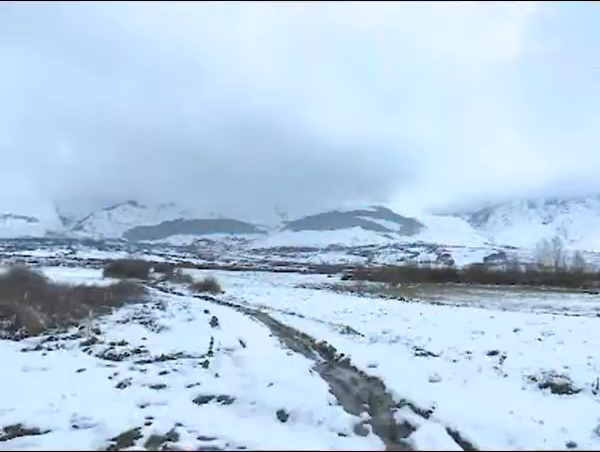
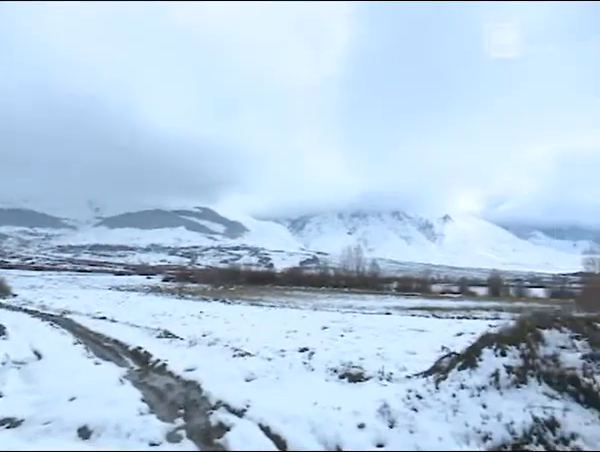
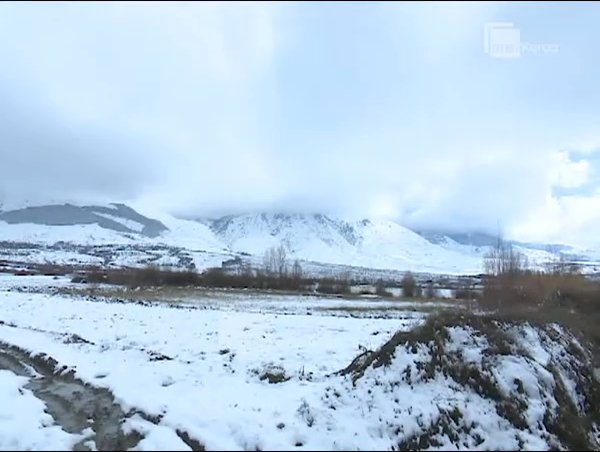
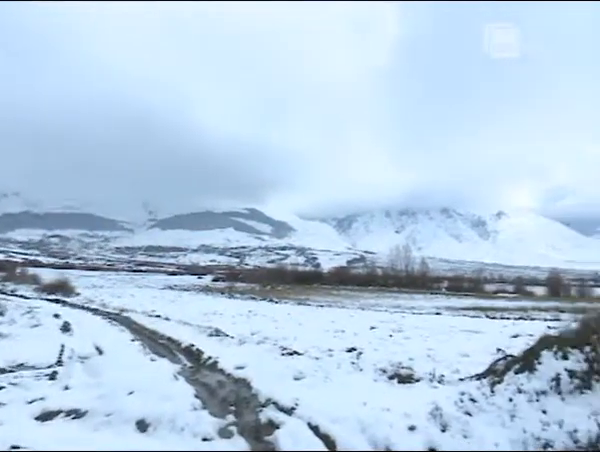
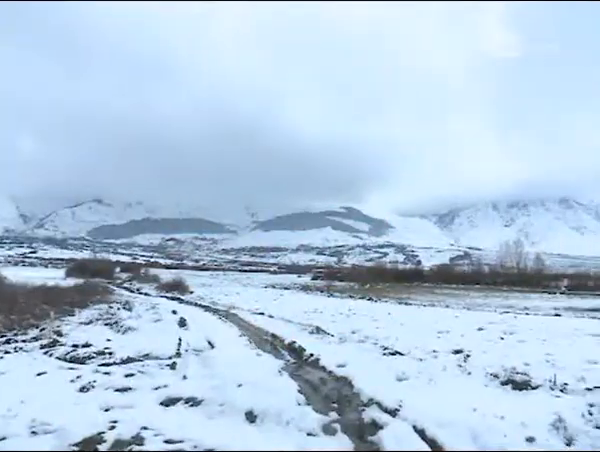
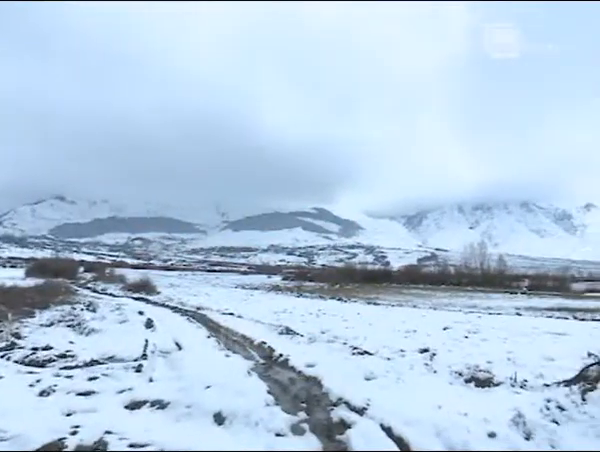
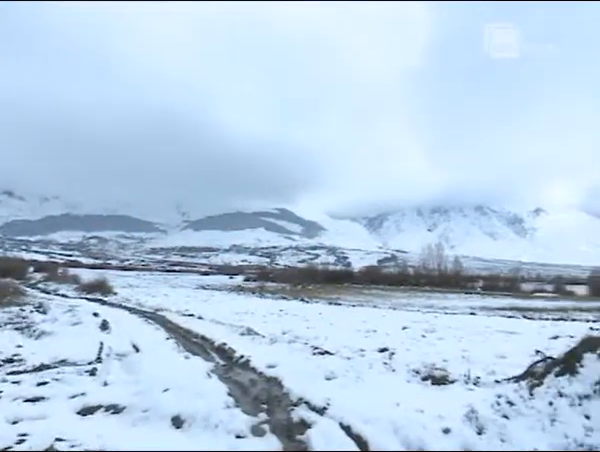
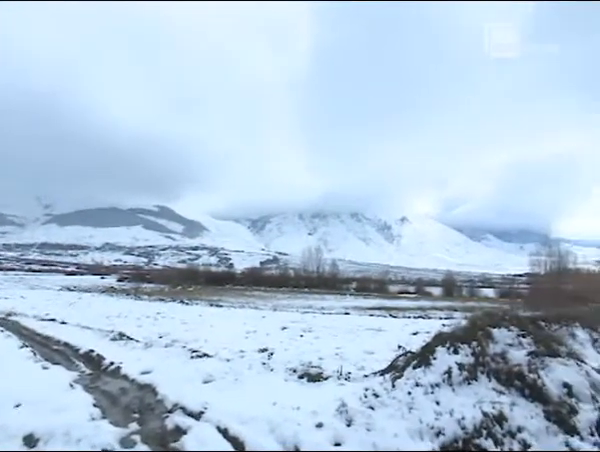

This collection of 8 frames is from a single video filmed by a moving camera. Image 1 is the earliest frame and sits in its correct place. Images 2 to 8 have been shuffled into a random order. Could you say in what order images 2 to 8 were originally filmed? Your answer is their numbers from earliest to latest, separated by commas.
5, 6, 7, 4, 2, 8, 3
